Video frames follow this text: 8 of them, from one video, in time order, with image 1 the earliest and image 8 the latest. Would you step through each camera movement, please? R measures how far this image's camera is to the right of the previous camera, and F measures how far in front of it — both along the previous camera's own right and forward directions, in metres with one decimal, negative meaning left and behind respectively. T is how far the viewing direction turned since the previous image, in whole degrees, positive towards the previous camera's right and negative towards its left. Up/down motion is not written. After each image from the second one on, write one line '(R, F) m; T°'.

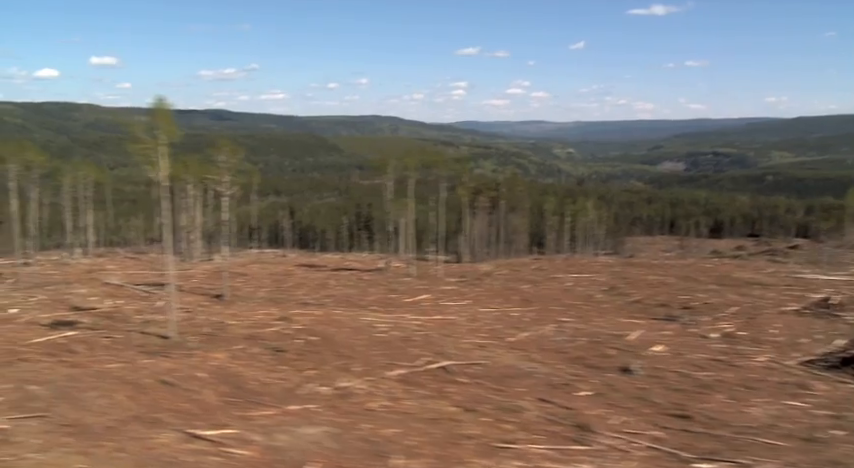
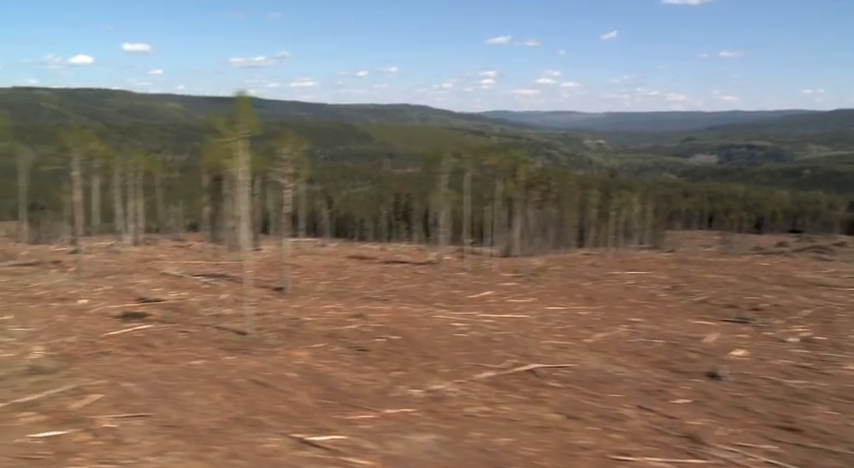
(-0.8, +0.2) m; -2°
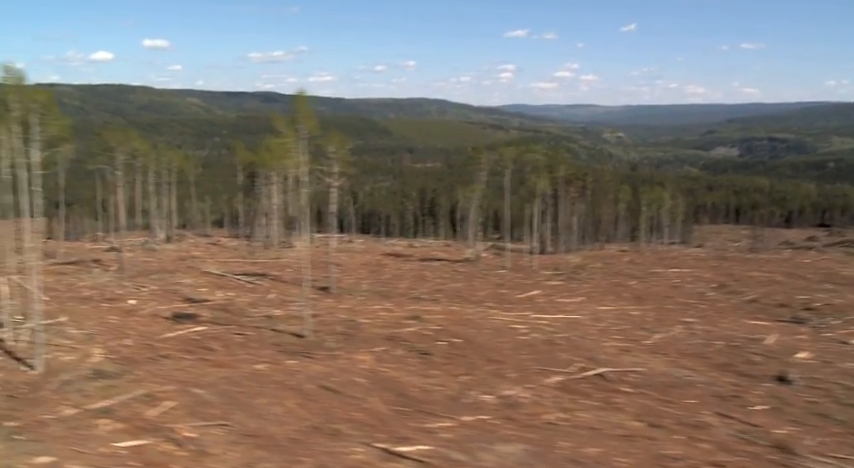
(-0.6, +0.2) m; -1°
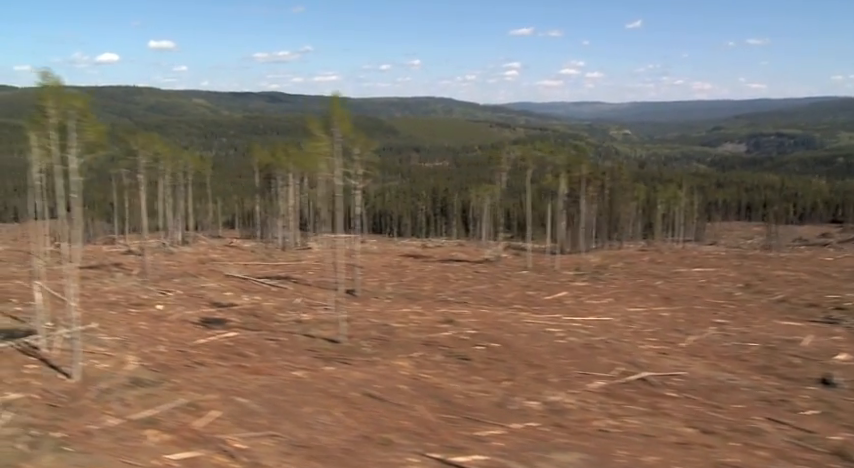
(-0.4, +0.1) m; 0°
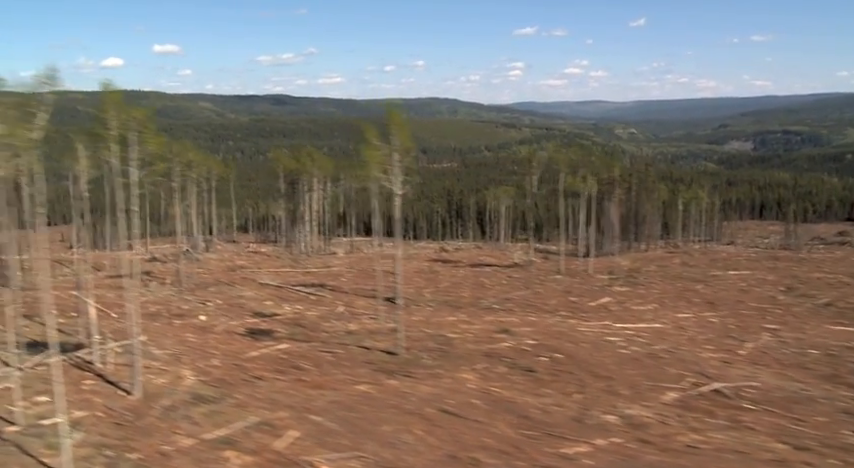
(-0.7, +0.2) m; 0°
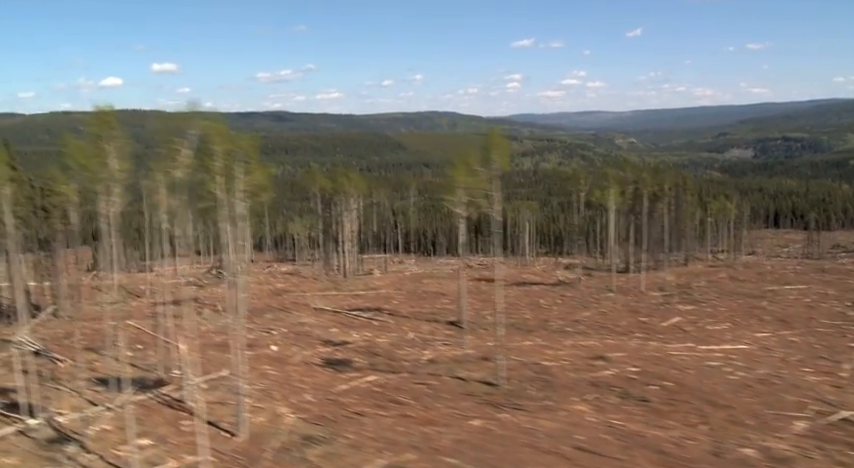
(-1.3, +0.3) m; 0°
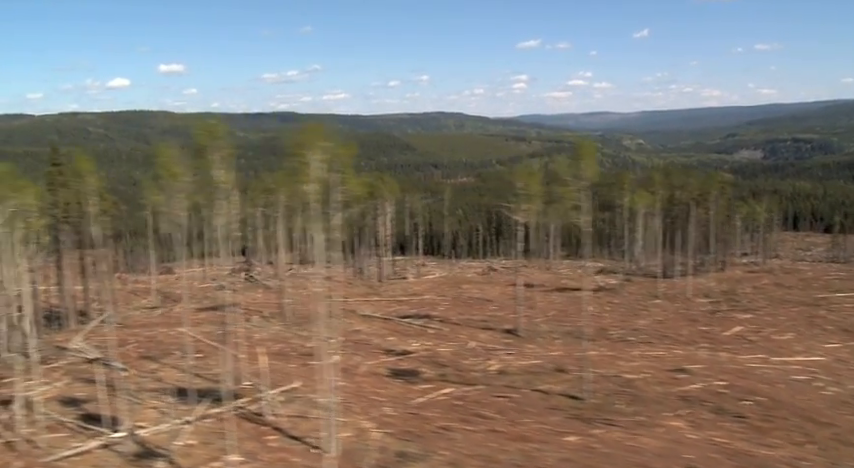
(-1.0, +0.2) m; 0°
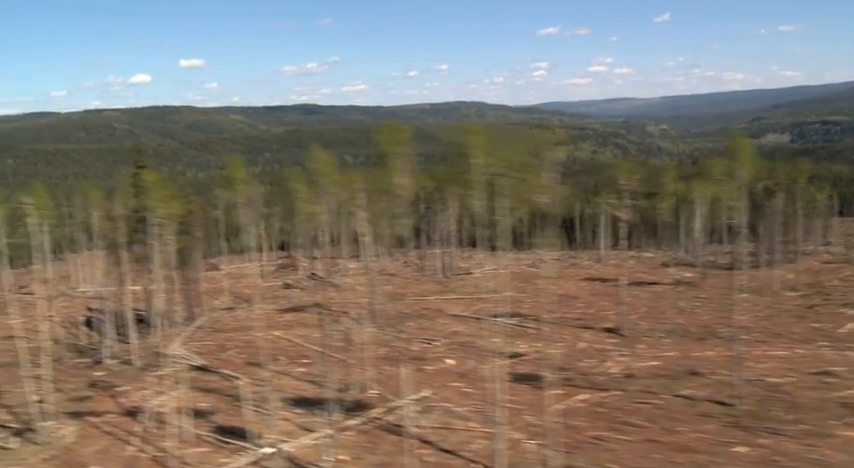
(-1.5, +0.3) m; -1°
